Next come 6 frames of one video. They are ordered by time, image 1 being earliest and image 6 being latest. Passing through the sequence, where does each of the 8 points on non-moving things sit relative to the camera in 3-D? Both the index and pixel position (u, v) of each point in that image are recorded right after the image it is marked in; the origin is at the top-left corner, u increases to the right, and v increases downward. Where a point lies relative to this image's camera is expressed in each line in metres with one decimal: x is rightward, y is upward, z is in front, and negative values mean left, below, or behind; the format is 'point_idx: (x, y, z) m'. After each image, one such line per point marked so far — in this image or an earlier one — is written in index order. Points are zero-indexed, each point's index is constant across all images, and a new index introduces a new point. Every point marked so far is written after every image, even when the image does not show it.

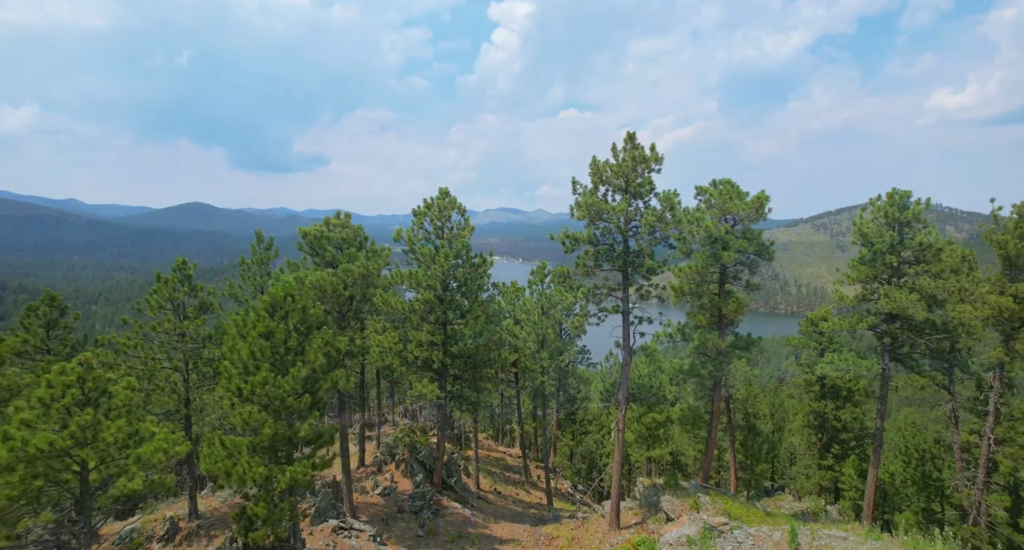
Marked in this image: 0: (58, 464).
0: (-8.7, -3.9, +11.4) m
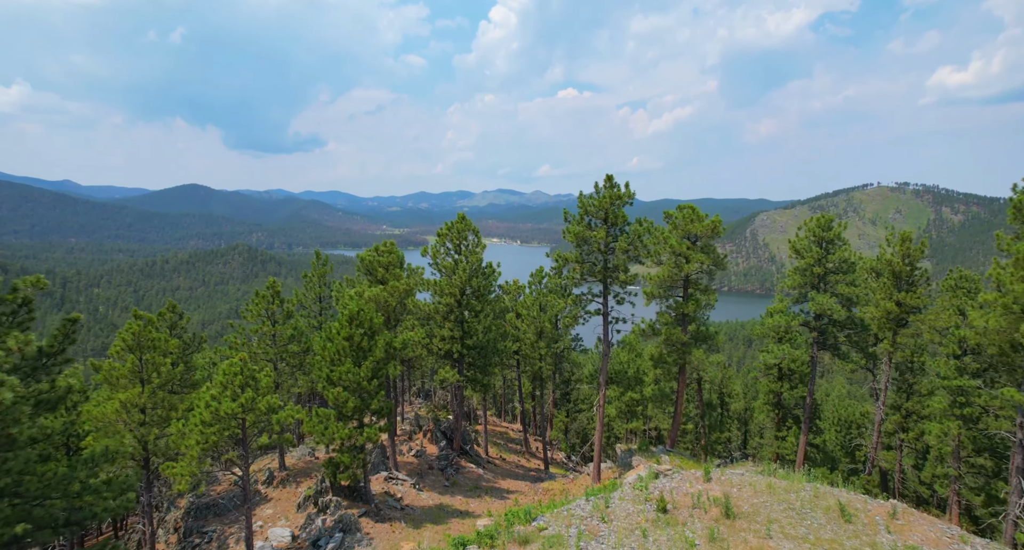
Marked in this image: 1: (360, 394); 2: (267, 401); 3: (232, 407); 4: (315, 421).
0: (-8.5, -4.6, +17.0) m
1: (-5.3, -4.1, +19.6) m
2: (-7.7, -4.0, +17.6) m
3: (-8.4, -4.0, +16.9) m
4: (-6.6, -4.9, +19.1) m
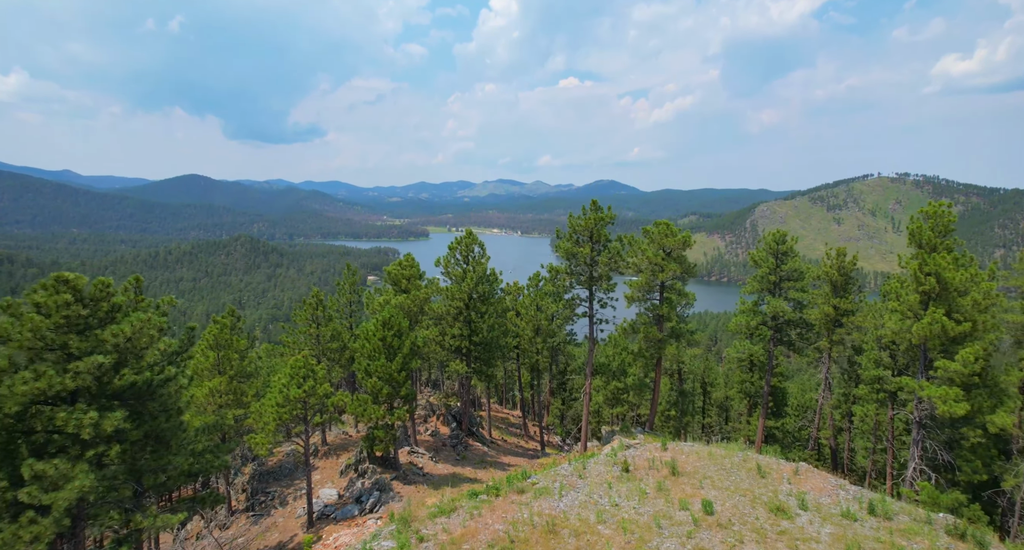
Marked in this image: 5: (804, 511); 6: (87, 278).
0: (-8.5, -5.2, +21.8) m
1: (-5.3, -4.6, +24.4) m
2: (-7.7, -4.5, +22.3) m
3: (-8.4, -4.5, +21.7) m
4: (-6.6, -5.4, +23.8) m
5: (+8.7, -6.8, +16.4) m
6: (-9.8, 0.0, +13.4) m
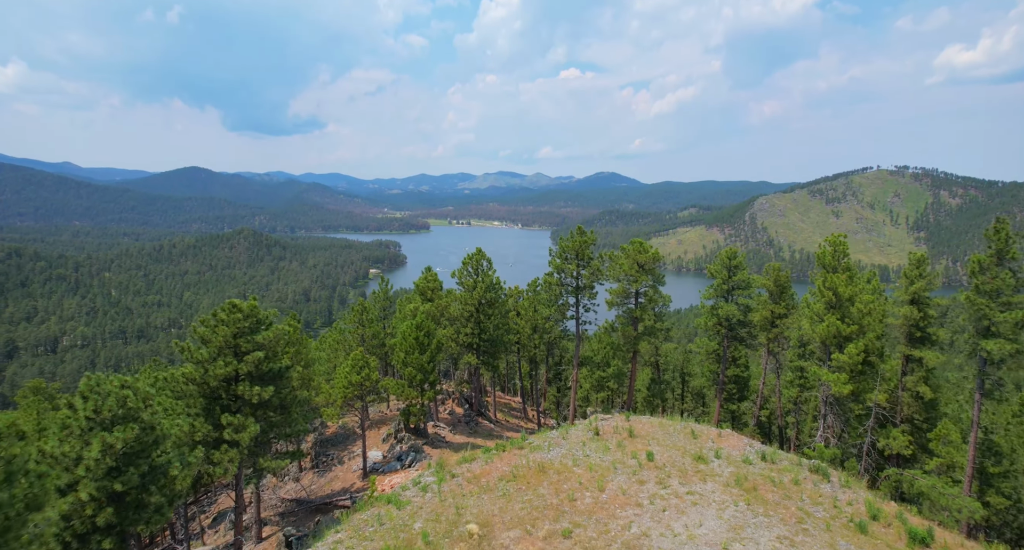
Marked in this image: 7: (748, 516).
0: (-8.4, -6.0, +29.1) m
1: (-5.2, -5.4, +31.7) m
2: (-7.6, -5.3, +29.7) m
3: (-8.2, -5.3, +29.0) m
4: (-6.4, -6.2, +31.2) m
5: (+8.8, -7.7, +23.8) m
6: (-9.7, -0.9, +20.6) m
7: (+8.2, -8.3, +19.4) m
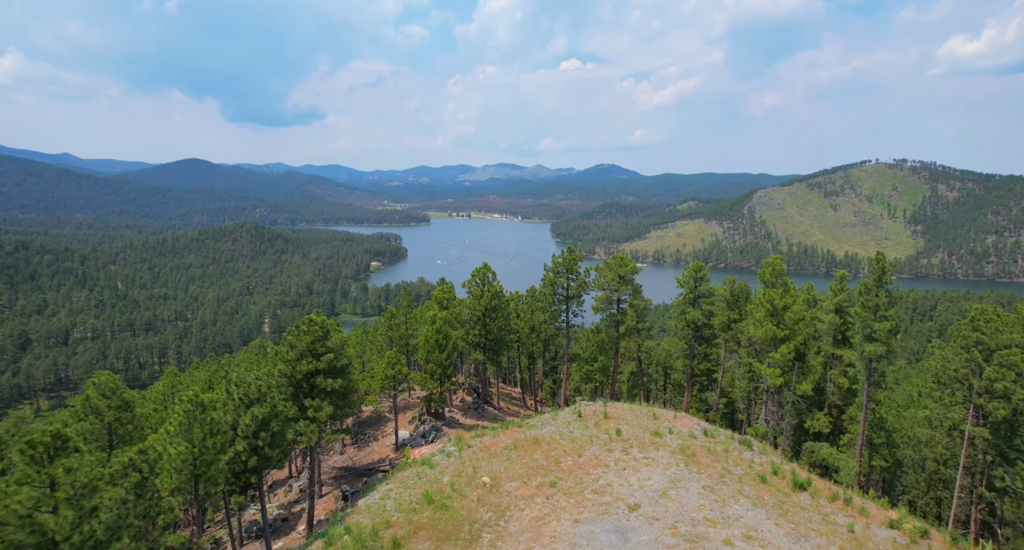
0: (-8.3, -7.0, +36.6) m
1: (-5.1, -6.3, +39.2) m
2: (-7.5, -6.3, +37.1) m
3: (-8.2, -6.3, +36.5) m
4: (-6.4, -7.2, +38.6) m
5: (+8.9, -8.8, +31.3) m
6: (-9.6, -2.0, +28.0) m
7: (+8.3, -9.4, +26.9) m
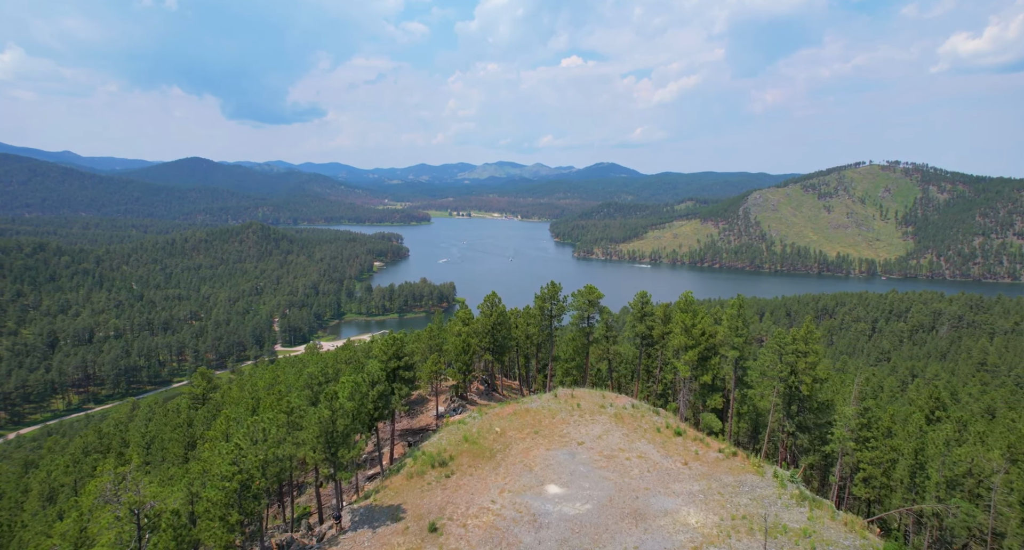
0: (-8.2, -9.9, +55.6) m
1: (-5.0, -9.2, +58.2) m
2: (-7.5, -9.2, +56.1) m
3: (-8.1, -9.2, +55.5) m
4: (-6.3, -10.0, +57.6) m
5: (+8.9, -11.7, +50.3) m
6: (-9.5, -4.9, +47.0) m
7: (+8.3, -12.3, +45.9) m
